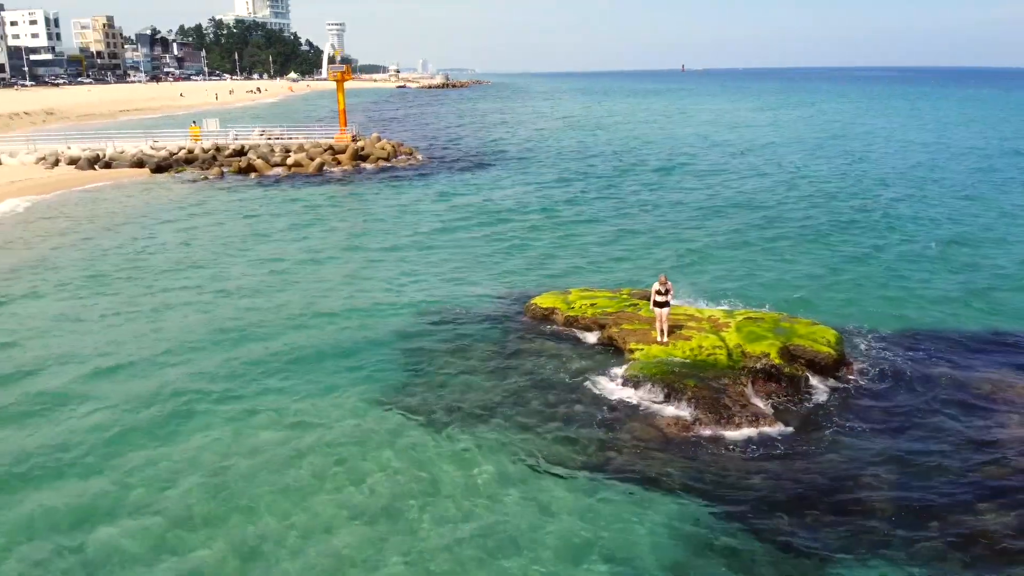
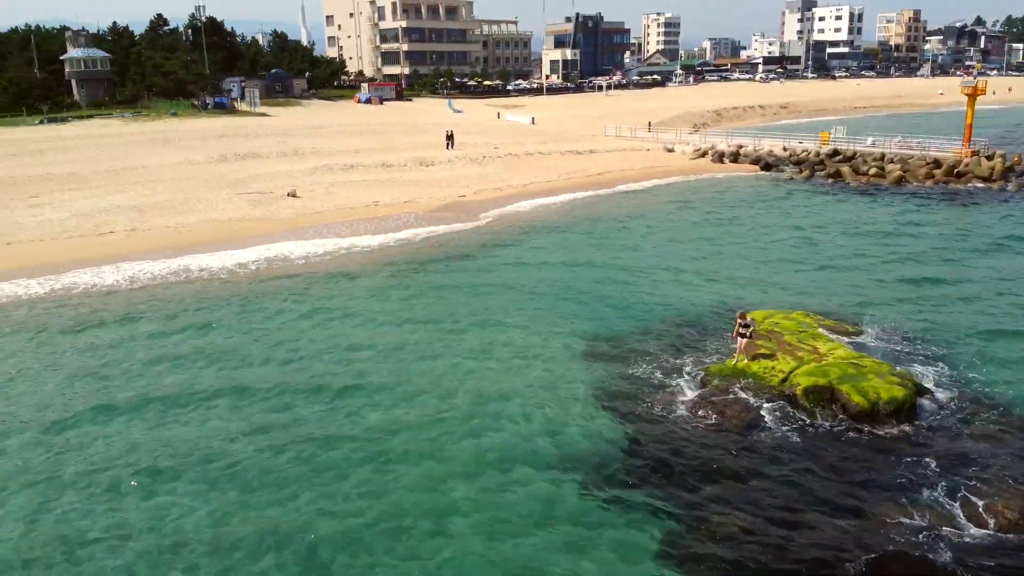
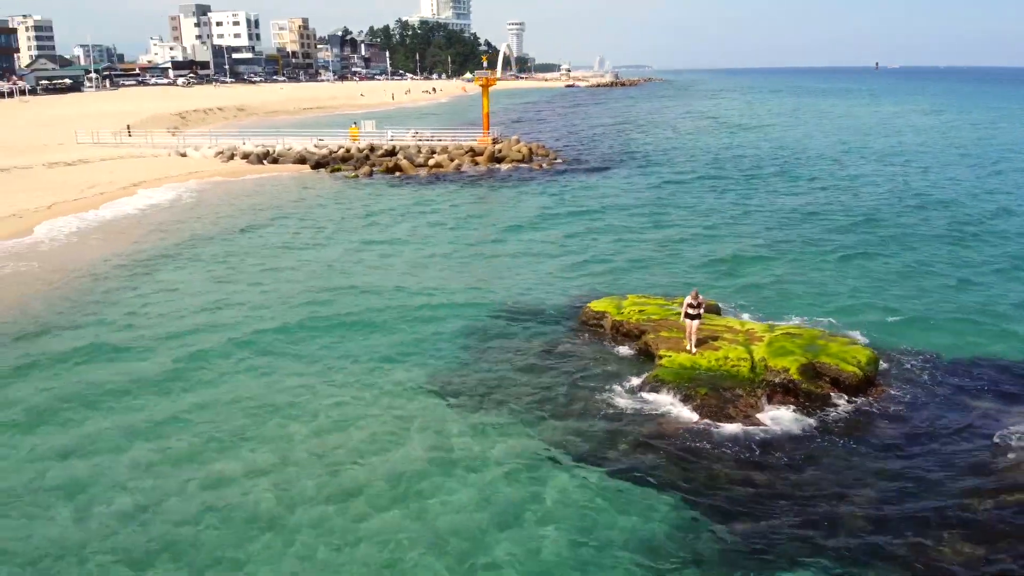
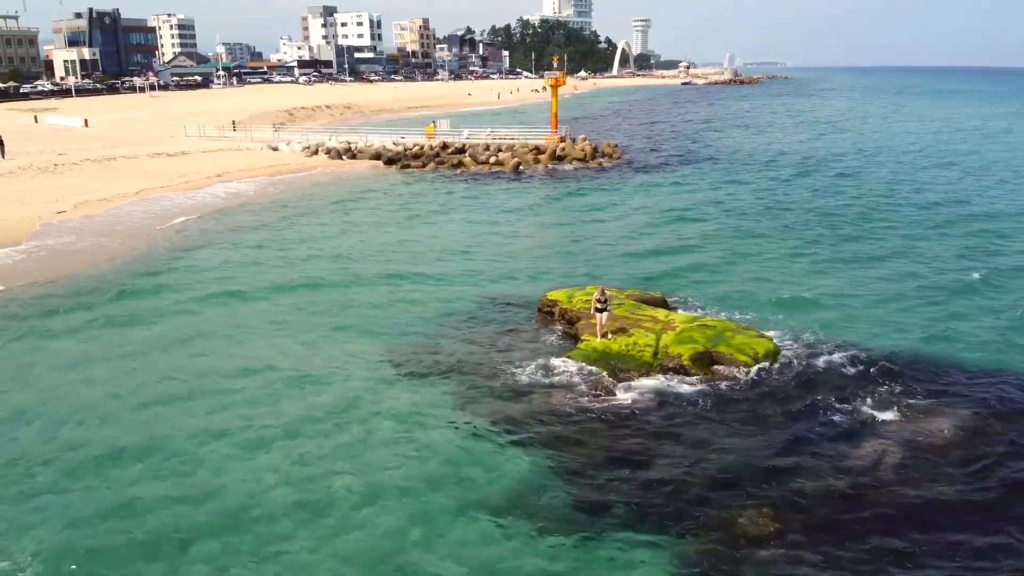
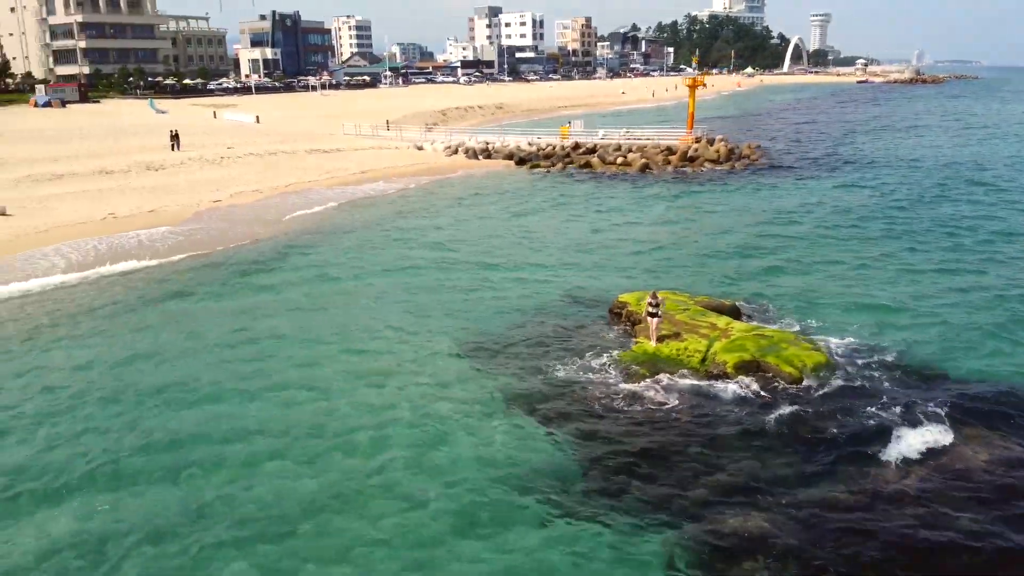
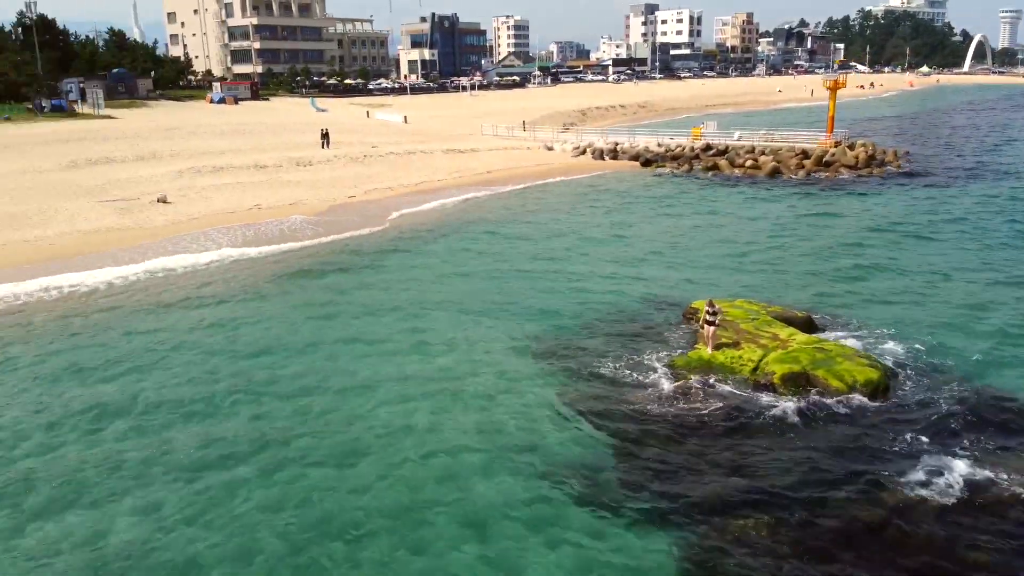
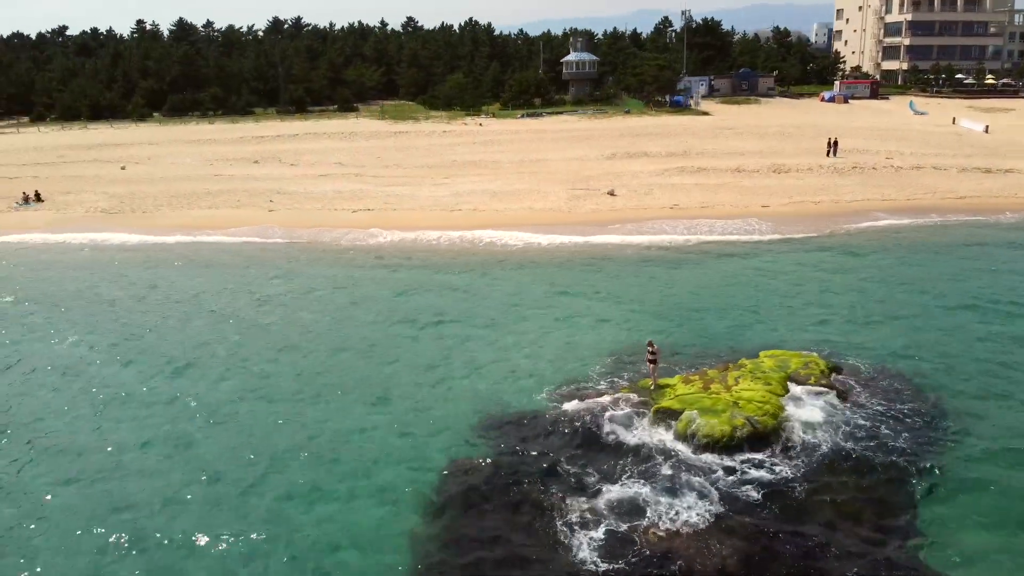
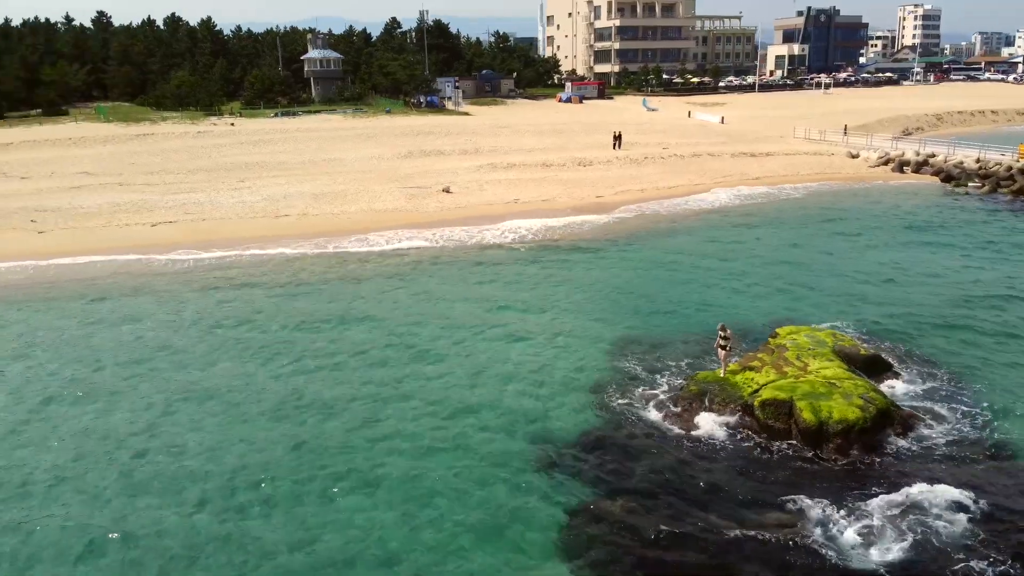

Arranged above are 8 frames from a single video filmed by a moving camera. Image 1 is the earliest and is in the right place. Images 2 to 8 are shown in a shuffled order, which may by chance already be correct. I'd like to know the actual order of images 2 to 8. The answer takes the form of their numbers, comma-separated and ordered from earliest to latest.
3, 4, 5, 6, 2, 8, 7
